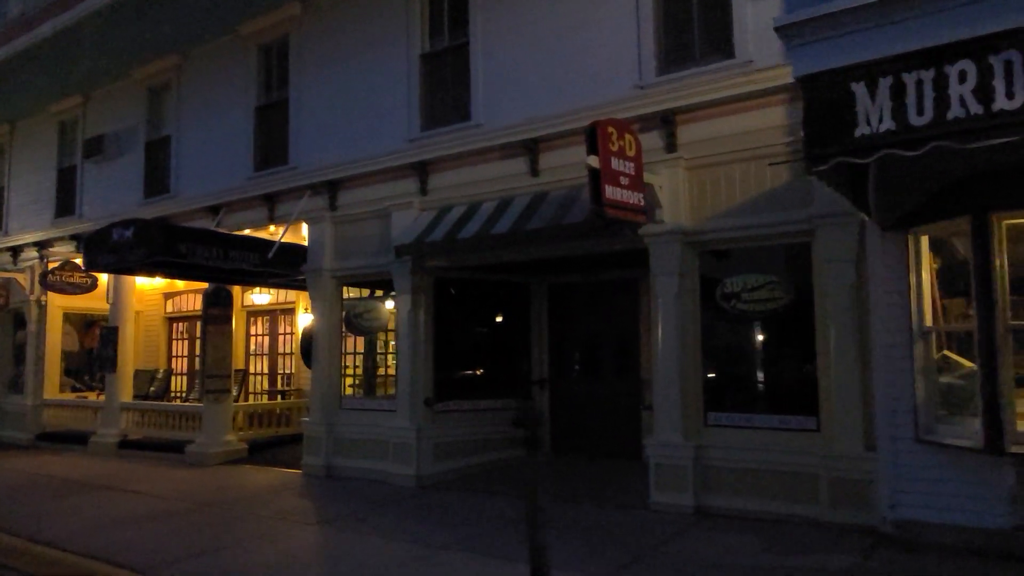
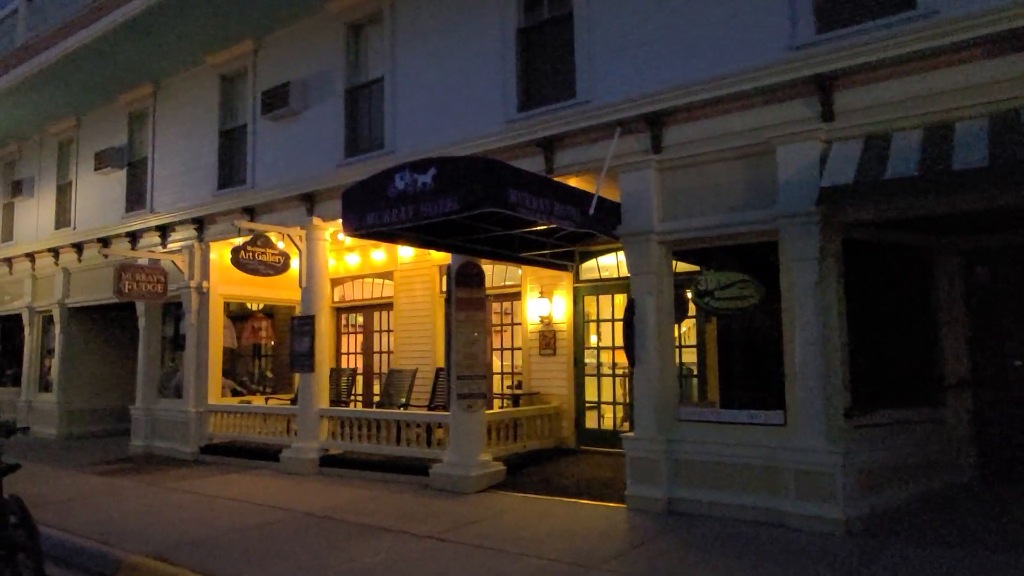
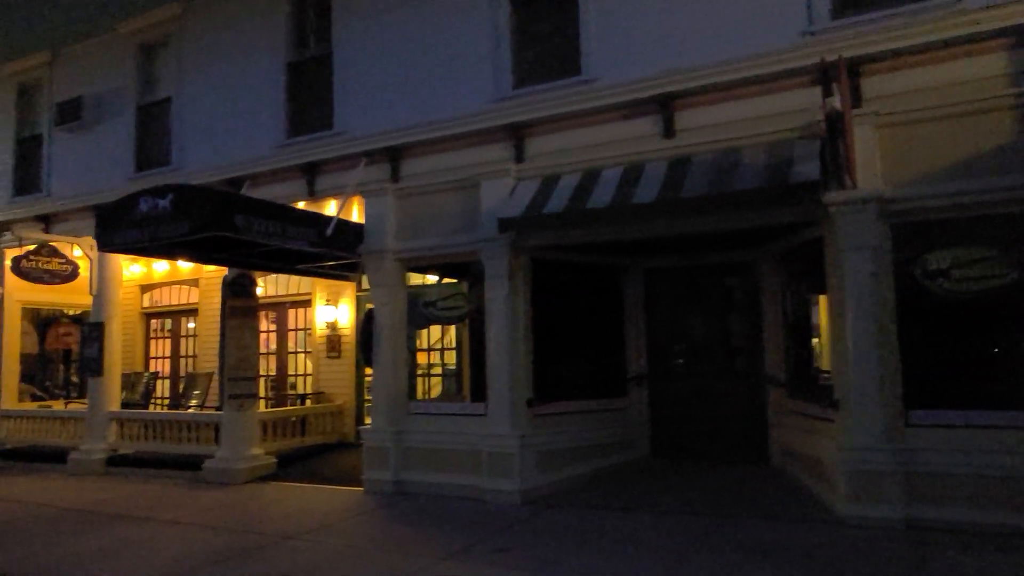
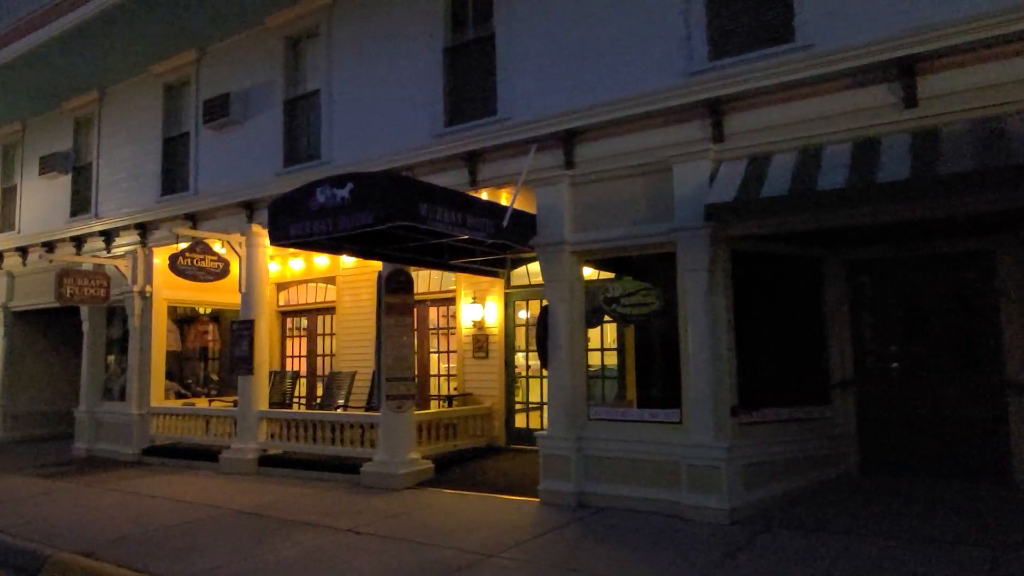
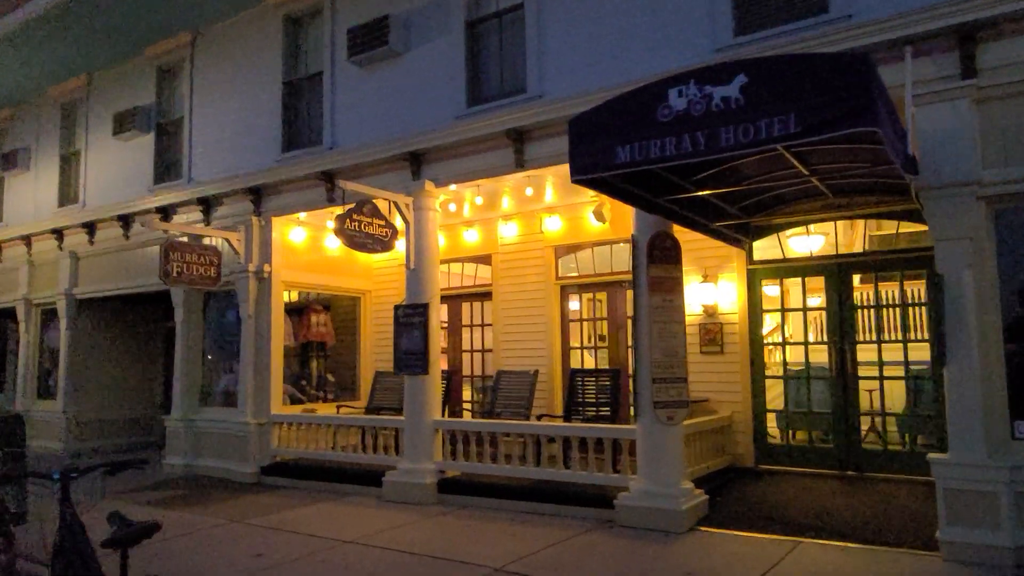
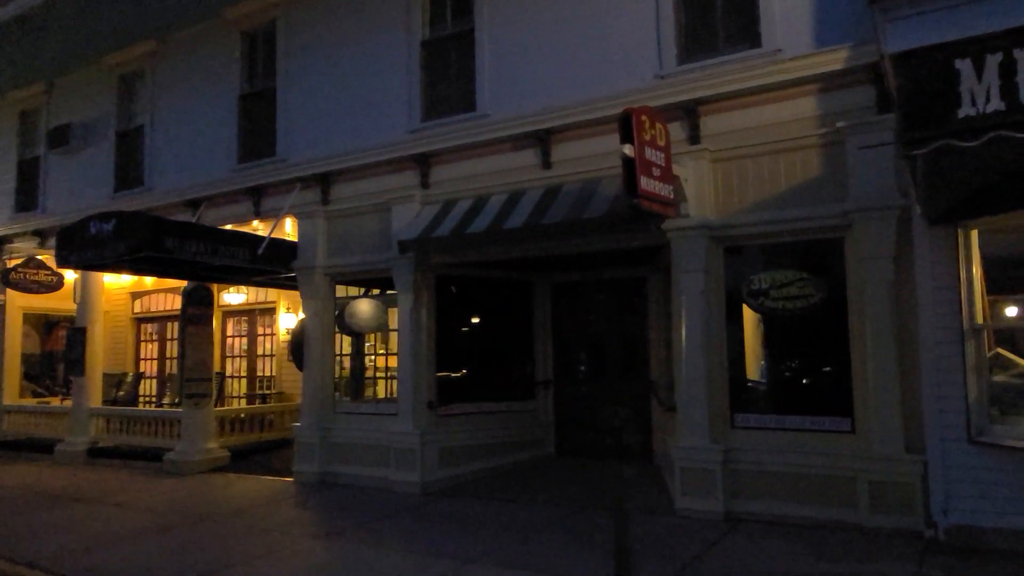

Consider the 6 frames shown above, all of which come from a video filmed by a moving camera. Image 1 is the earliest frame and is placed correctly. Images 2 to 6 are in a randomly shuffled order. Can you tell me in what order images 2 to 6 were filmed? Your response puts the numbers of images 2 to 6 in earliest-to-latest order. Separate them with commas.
6, 3, 4, 2, 5
